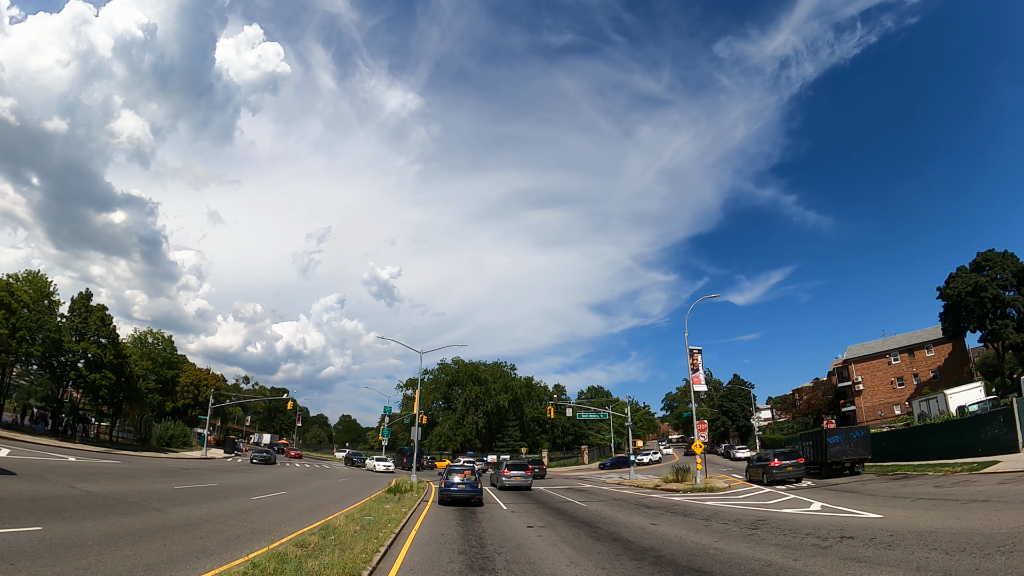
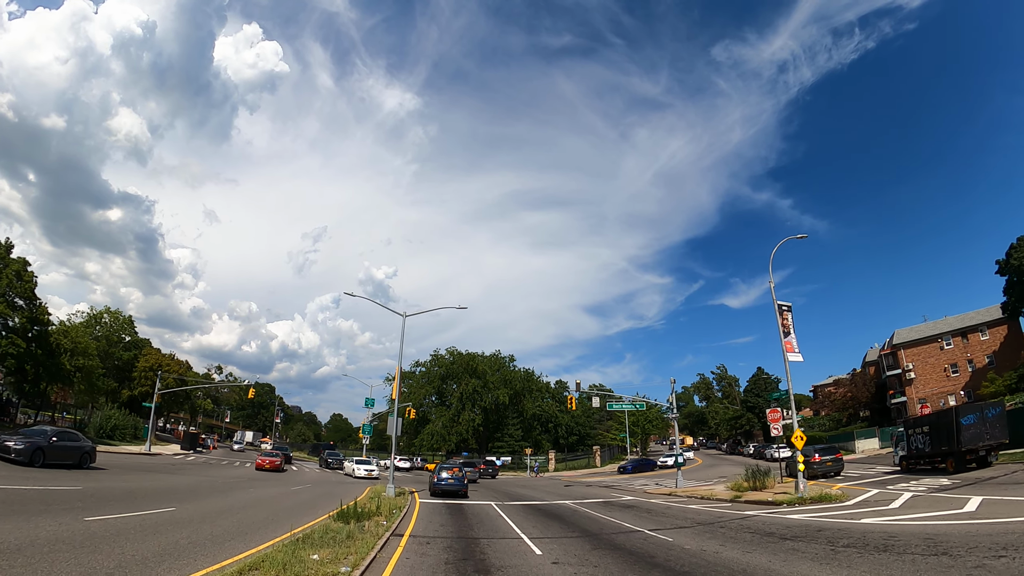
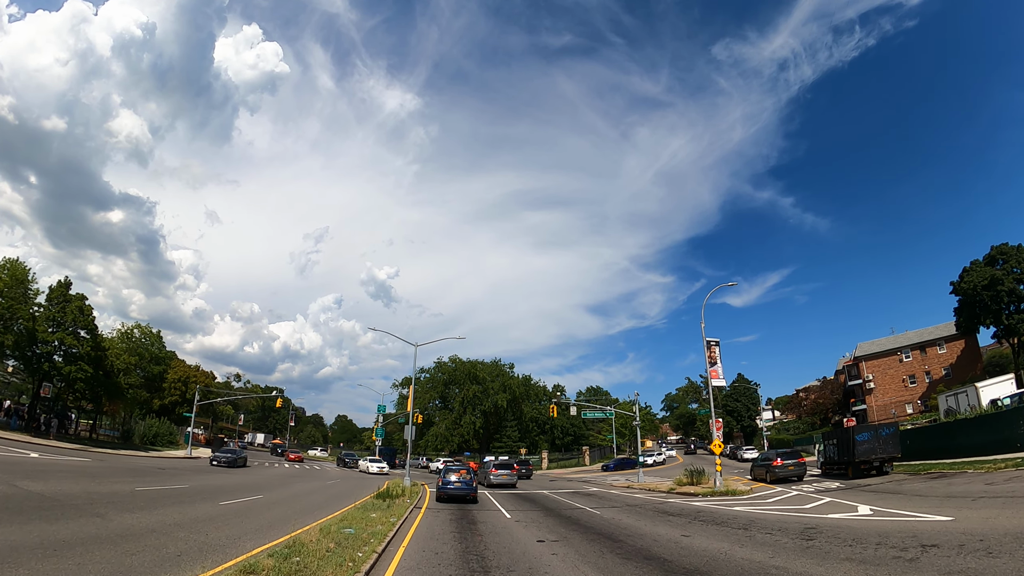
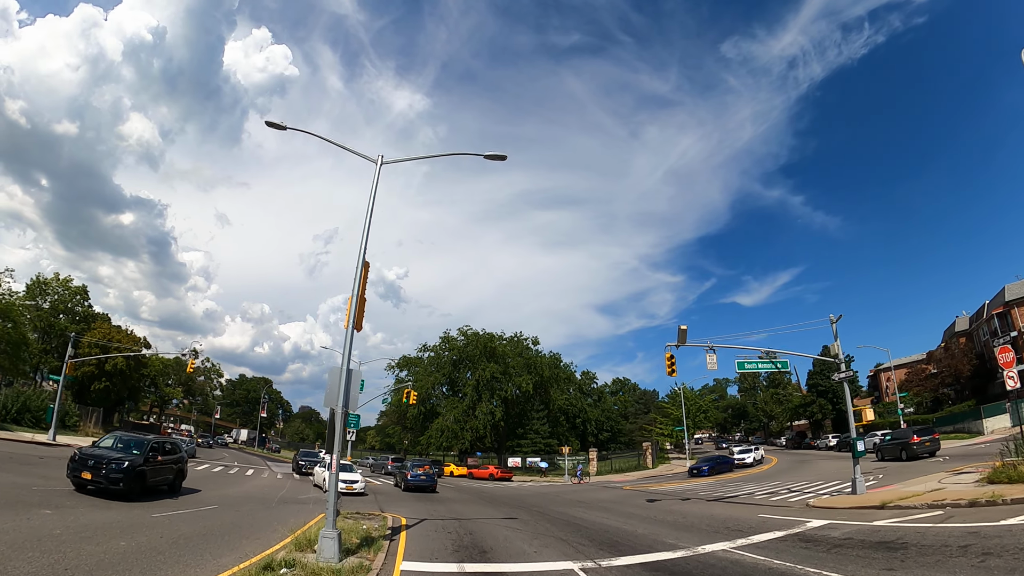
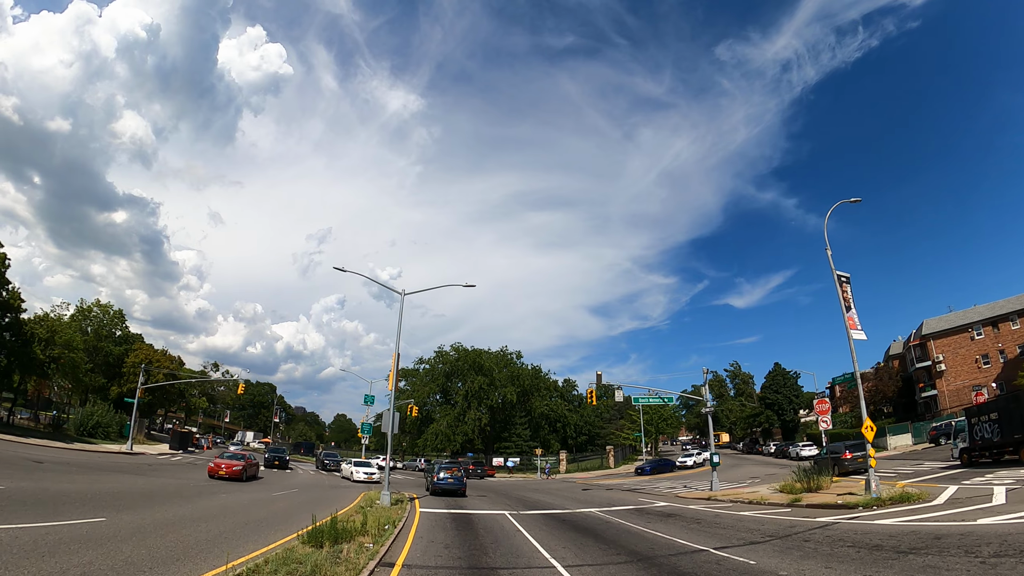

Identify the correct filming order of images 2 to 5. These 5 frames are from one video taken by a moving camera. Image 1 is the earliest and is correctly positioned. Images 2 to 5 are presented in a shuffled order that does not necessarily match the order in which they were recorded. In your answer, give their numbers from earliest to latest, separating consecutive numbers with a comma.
3, 2, 5, 4
